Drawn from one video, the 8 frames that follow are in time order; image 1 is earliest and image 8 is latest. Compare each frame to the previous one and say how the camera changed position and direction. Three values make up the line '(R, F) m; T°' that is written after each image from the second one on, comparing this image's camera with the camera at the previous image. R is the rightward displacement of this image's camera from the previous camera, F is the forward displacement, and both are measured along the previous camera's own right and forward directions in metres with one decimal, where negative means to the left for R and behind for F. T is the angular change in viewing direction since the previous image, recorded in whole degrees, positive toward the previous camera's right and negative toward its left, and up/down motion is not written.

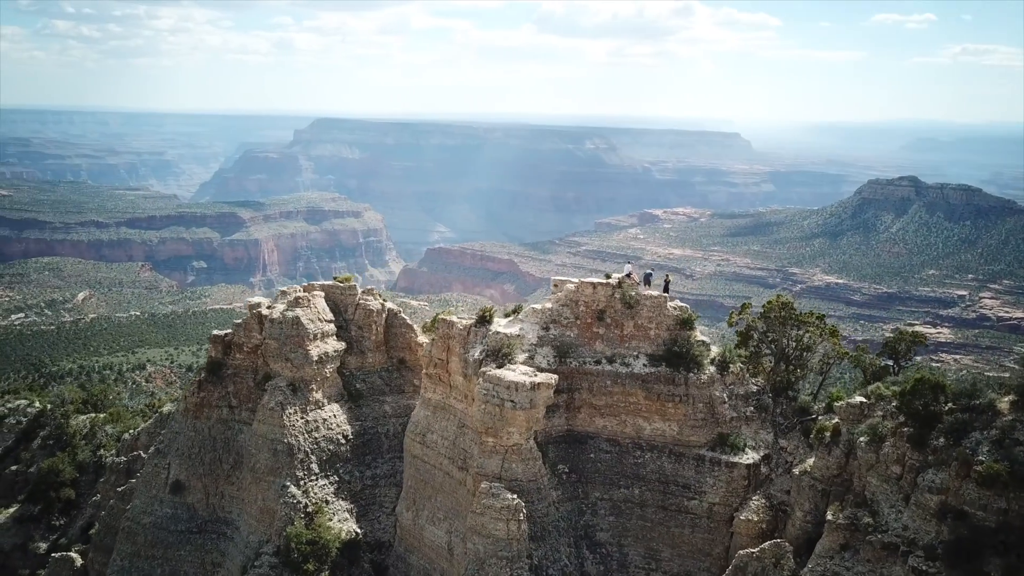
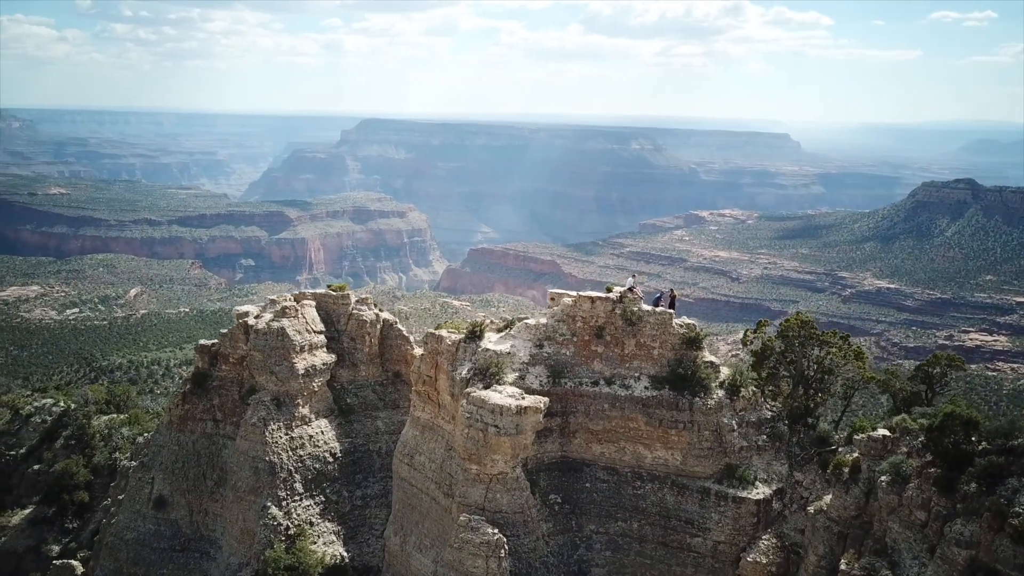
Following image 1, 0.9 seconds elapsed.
(+1.2, +1.6) m; -3°
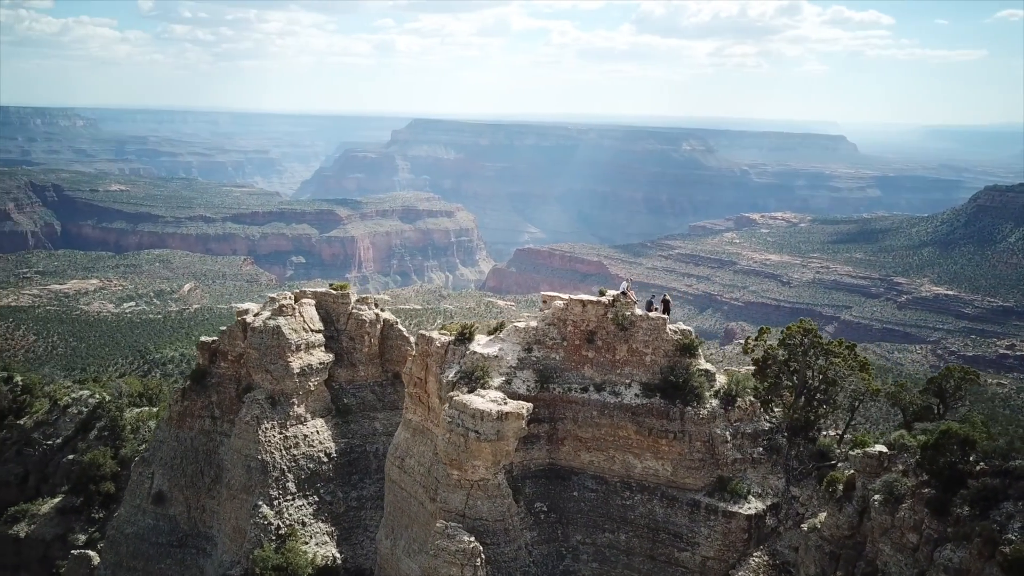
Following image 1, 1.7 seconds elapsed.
(+1.3, +0.5) m; -3°
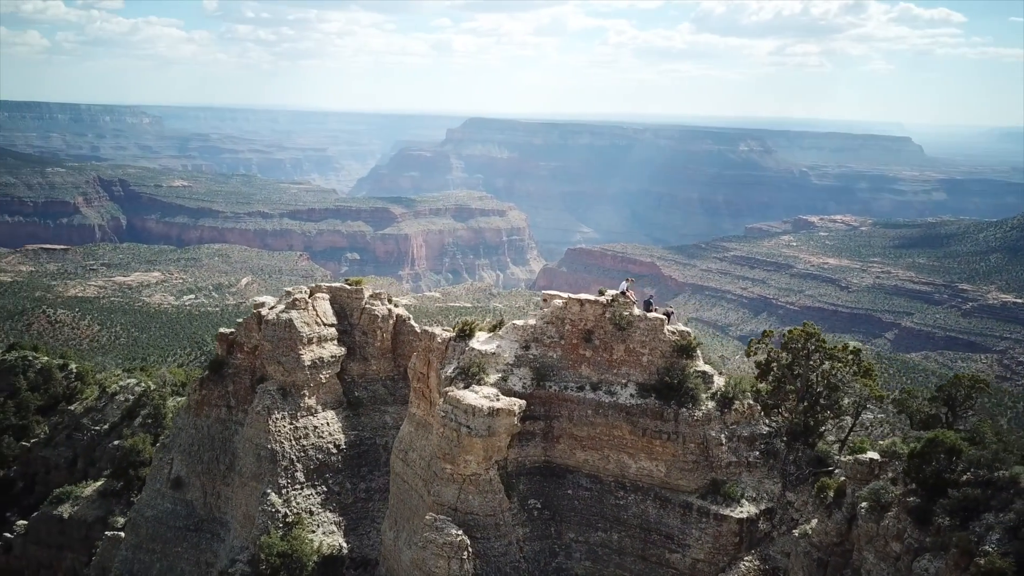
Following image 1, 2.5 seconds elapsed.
(+1.2, -0.1) m; -4°
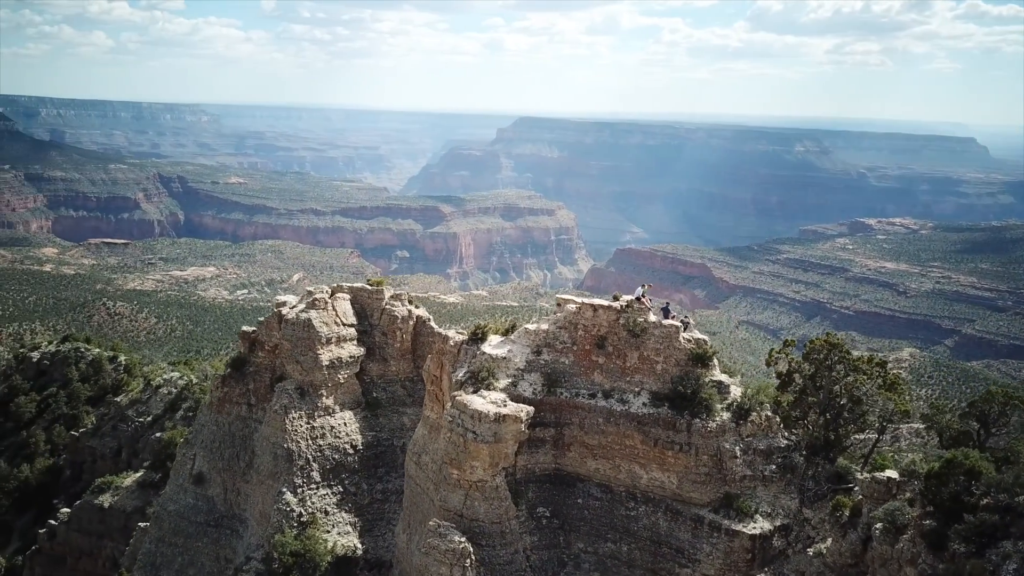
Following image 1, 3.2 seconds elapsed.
(+0.8, +0.3) m; -3°
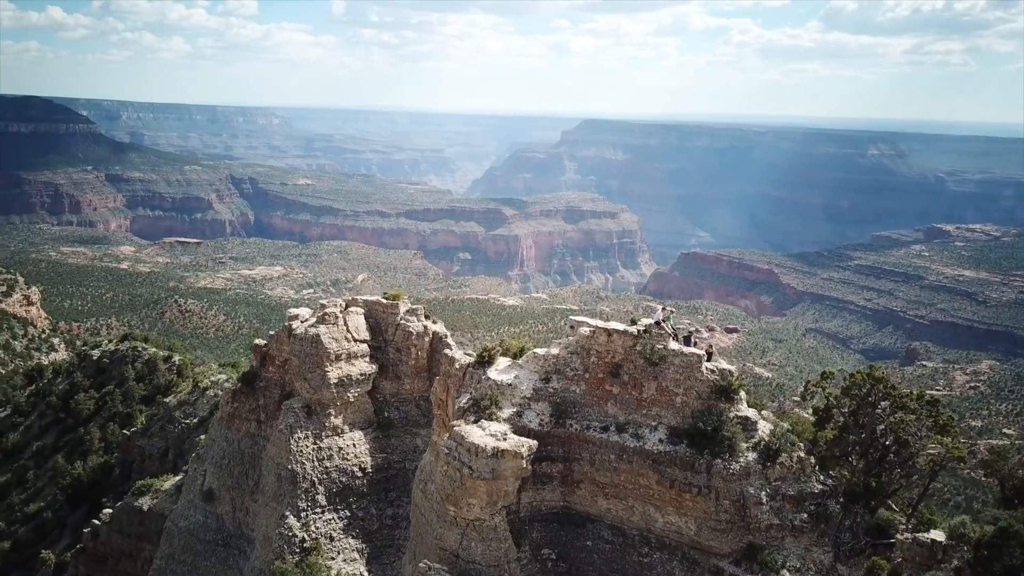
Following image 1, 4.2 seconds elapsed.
(+1.1, +1.5) m; -4°
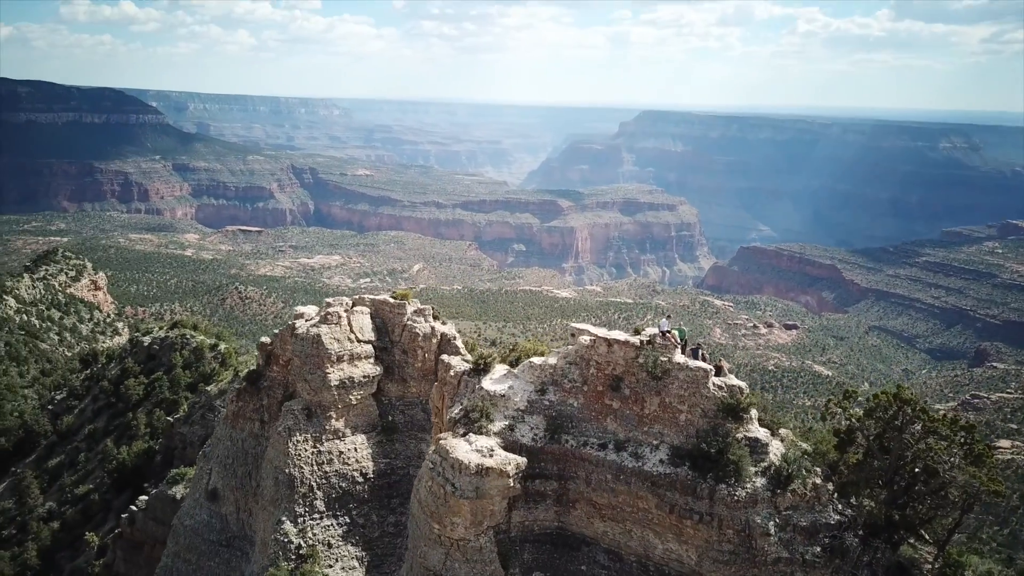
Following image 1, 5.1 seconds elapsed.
(+1.2, +1.1) m; -4°
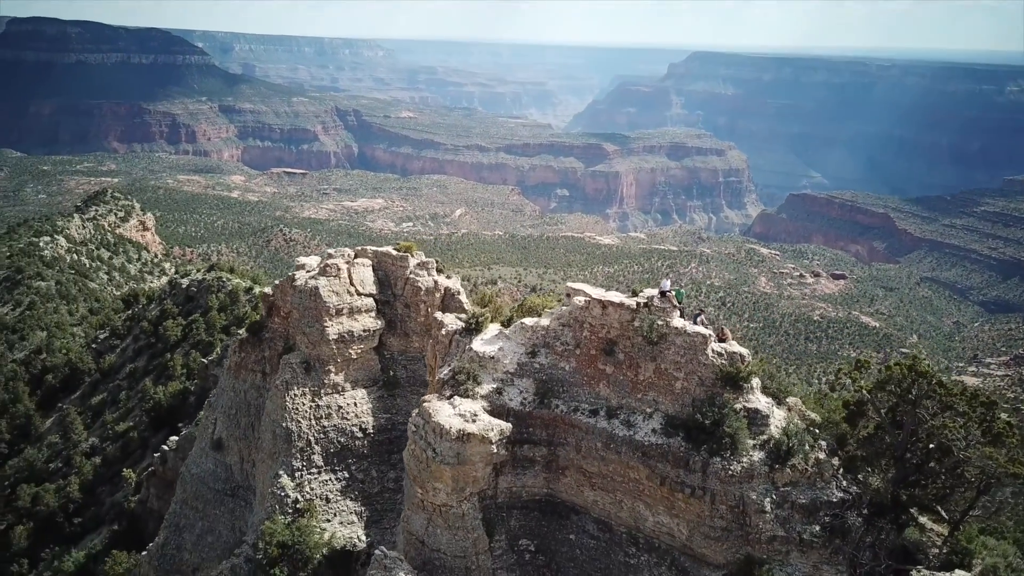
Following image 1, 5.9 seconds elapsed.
(+1.0, +0.9) m; -3°
